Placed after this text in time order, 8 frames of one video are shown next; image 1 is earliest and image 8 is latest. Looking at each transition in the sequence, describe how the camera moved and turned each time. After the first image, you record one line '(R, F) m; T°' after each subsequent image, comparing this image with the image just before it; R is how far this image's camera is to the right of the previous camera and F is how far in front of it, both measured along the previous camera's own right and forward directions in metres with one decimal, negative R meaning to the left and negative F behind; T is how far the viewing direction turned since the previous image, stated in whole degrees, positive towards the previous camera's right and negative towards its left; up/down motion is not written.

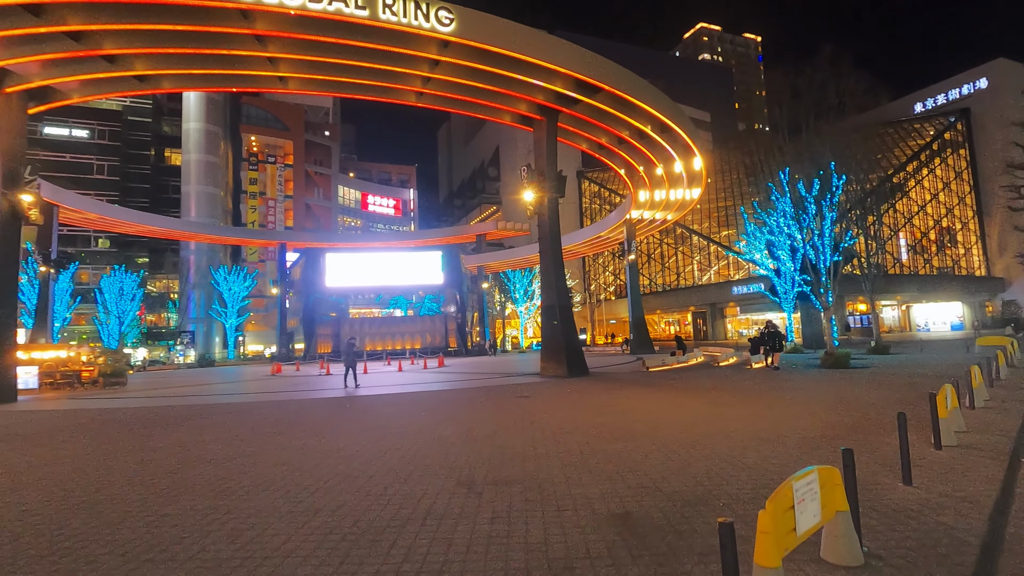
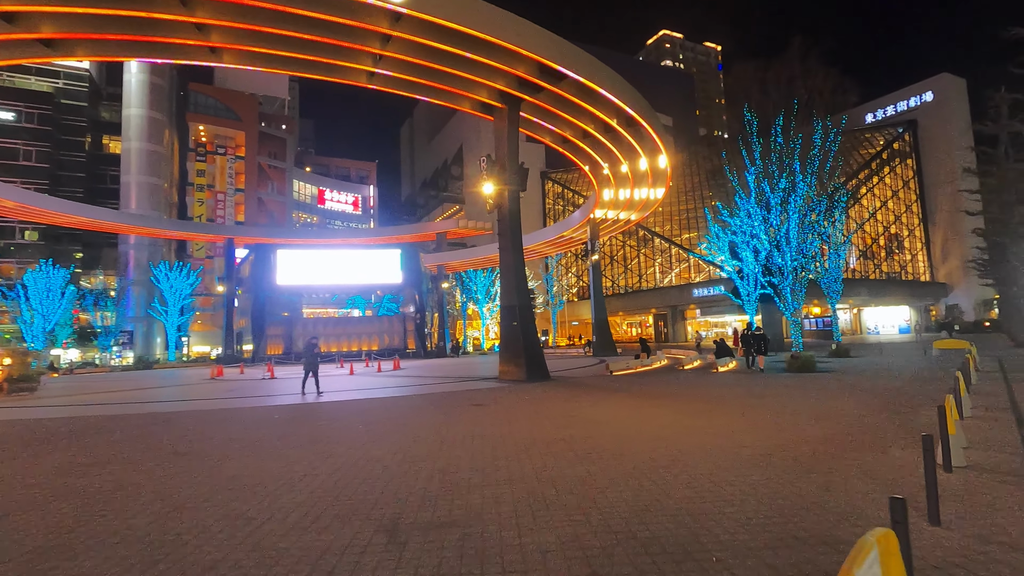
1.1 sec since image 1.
(+0.2, +1.1) m; +4°
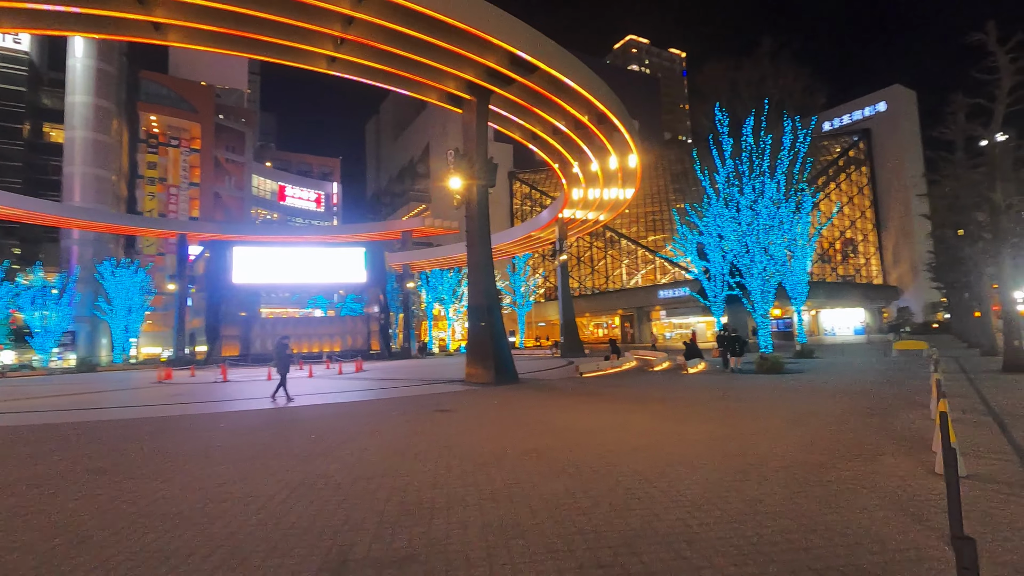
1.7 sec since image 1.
(0.0, +0.6) m; +3°
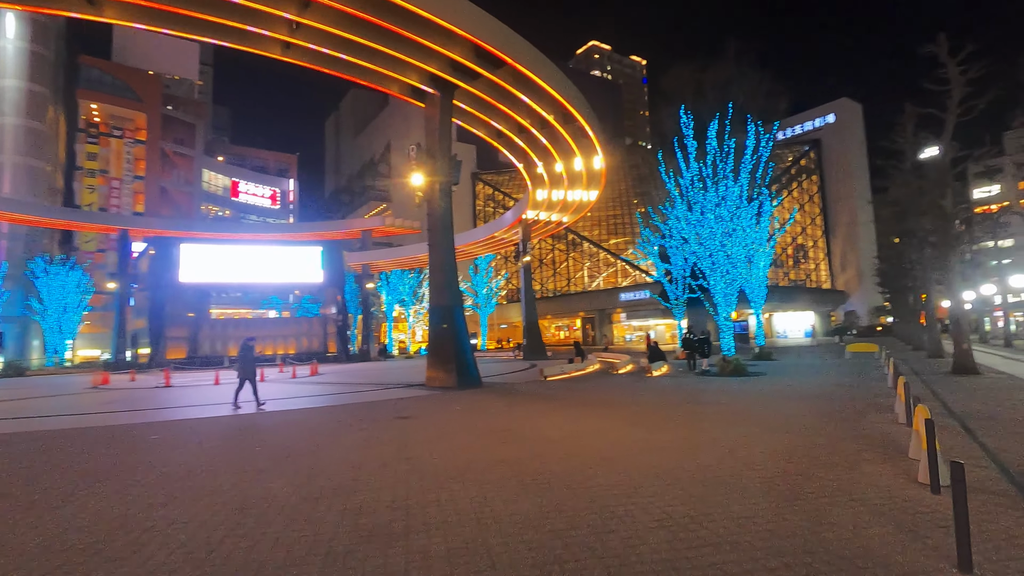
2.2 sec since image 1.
(-0.1, +0.5) m; +4°
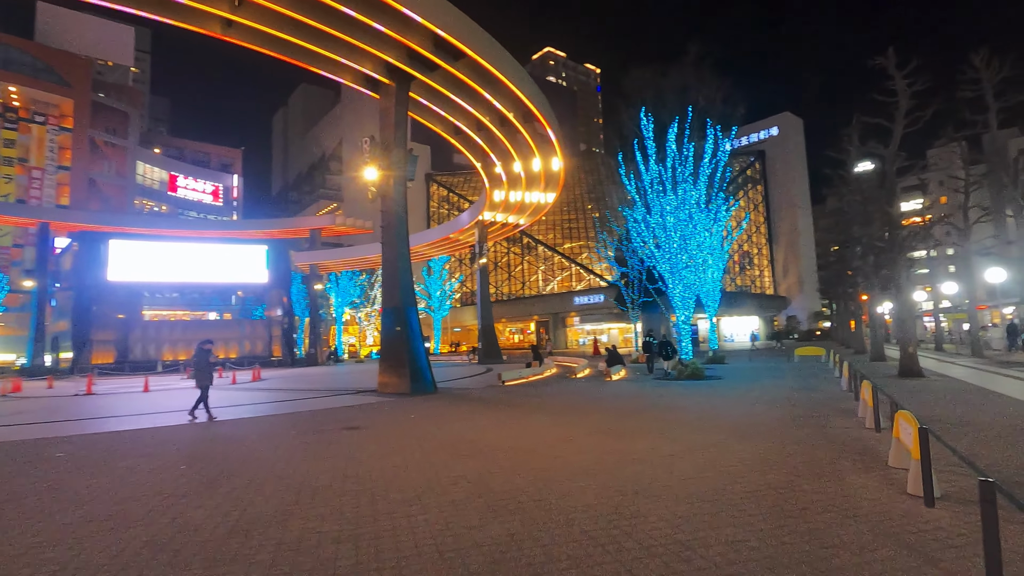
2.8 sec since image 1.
(-0.1, +0.6) m; +5°
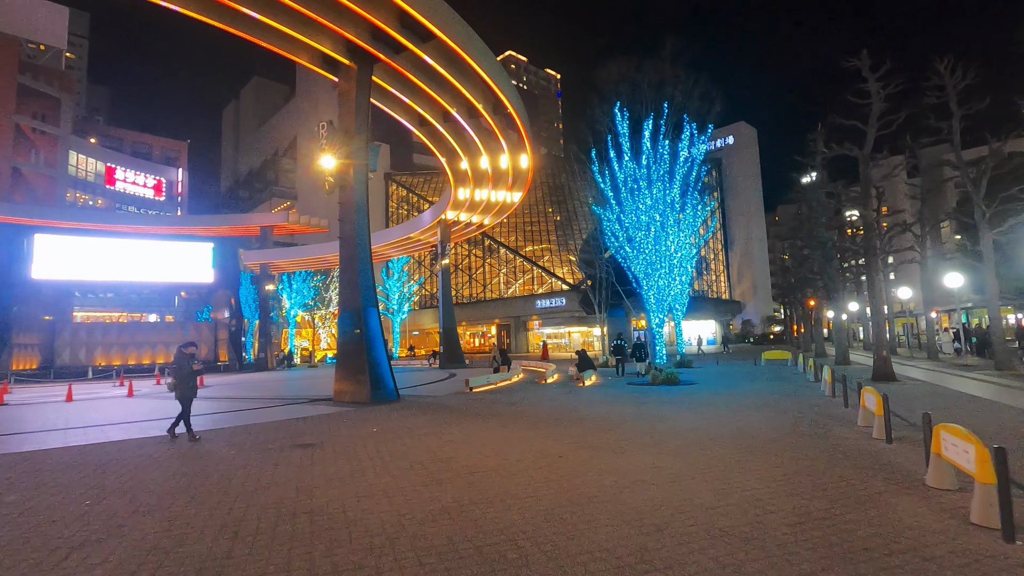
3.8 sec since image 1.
(-0.3, +1.0) m; +4°
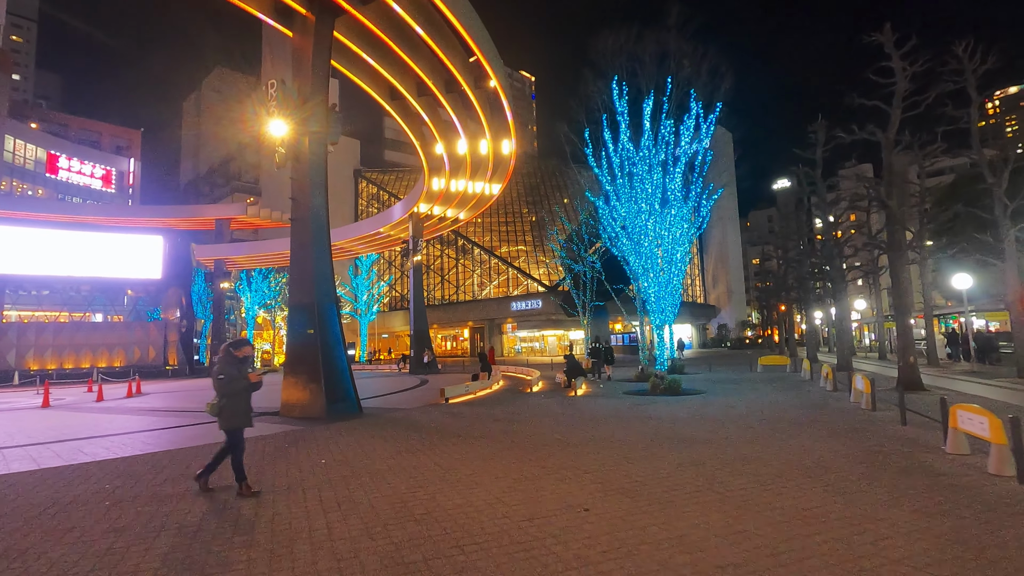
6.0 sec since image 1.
(-0.3, +2.1) m; +3°
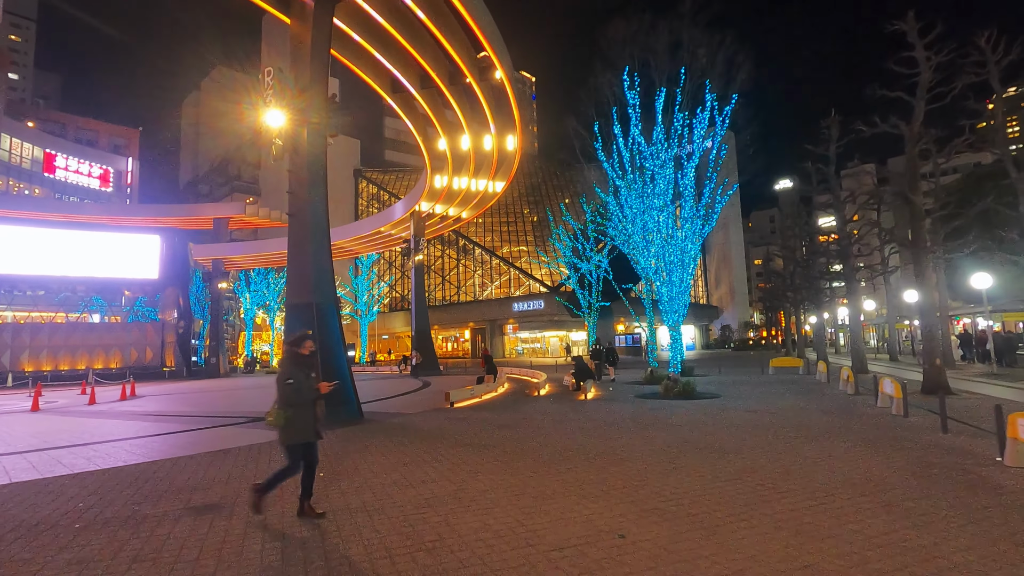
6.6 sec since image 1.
(-0.2, +0.6) m; 0°
